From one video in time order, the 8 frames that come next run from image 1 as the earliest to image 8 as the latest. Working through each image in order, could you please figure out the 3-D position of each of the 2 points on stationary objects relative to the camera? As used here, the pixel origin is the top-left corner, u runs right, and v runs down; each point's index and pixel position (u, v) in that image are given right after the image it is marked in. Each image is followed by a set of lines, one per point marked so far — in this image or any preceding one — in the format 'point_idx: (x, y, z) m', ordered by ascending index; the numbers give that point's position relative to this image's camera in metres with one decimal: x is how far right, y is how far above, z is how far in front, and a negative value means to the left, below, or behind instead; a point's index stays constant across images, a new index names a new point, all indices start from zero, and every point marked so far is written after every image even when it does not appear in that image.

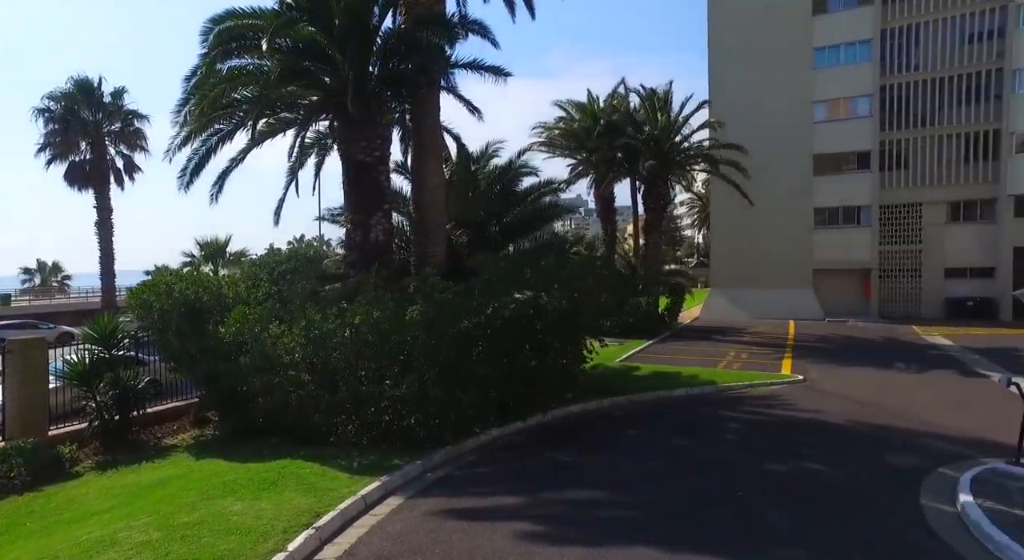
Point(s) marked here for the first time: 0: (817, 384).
0: (+7.9, -2.7, +15.7) m
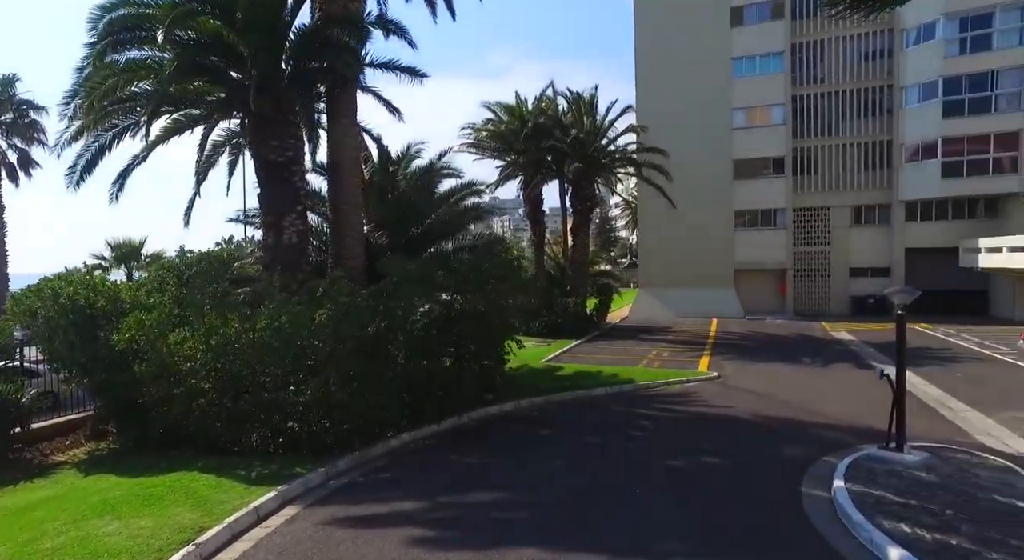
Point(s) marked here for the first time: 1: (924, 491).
0: (+5.8, -2.7, +16.4) m
1: (+4.8, -2.5, +7.1) m
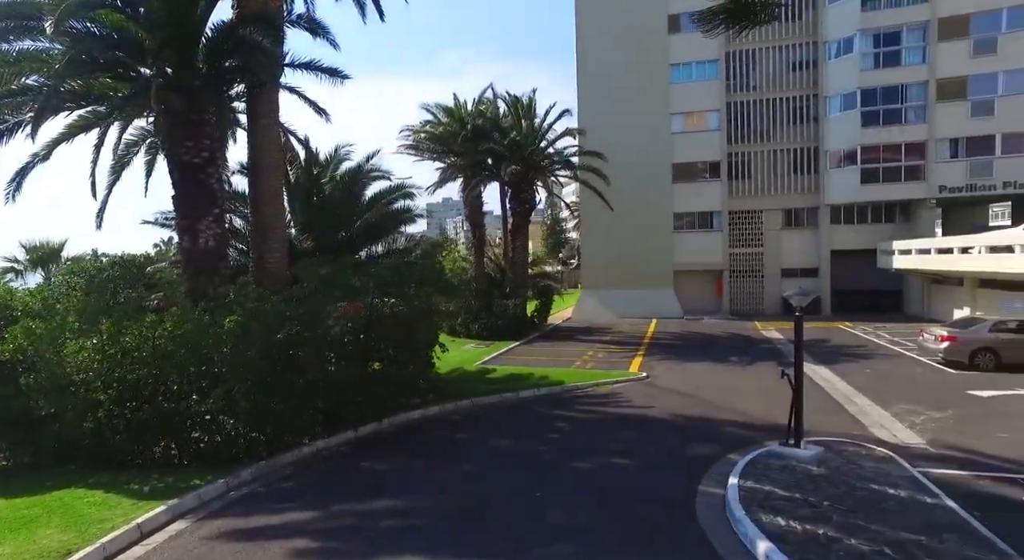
0: (+4.0, -2.7, +16.8) m
1: (+3.7, -2.6, +7.5) m
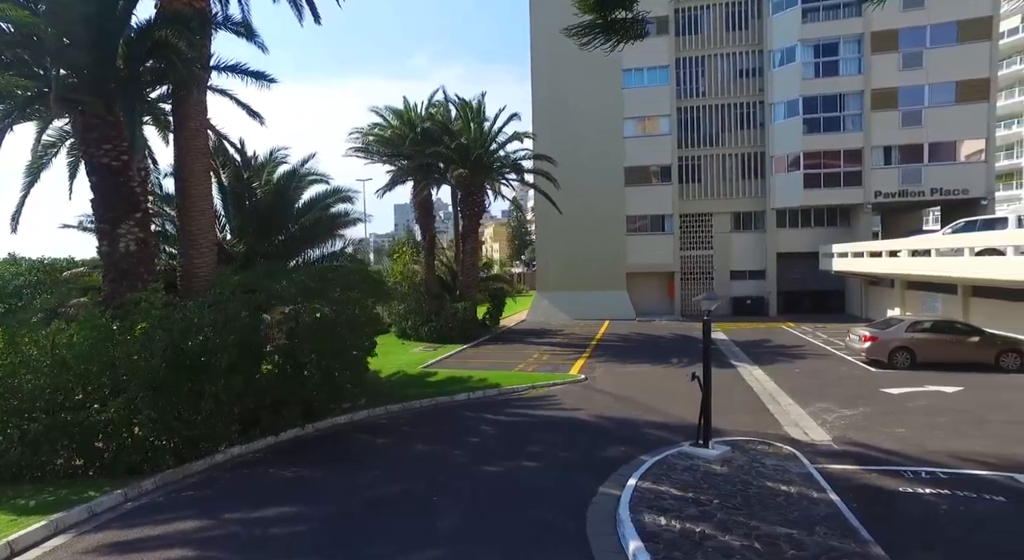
0: (+2.3, -2.8, +17.1) m
1: (+2.5, -2.6, +7.7) m
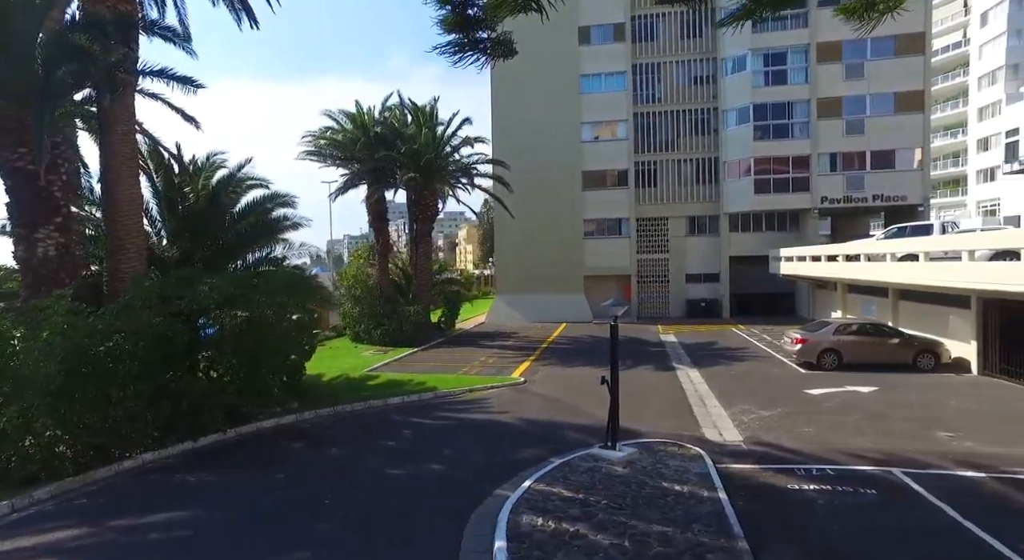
0: (+0.5, -2.9, +17.3) m
1: (+1.1, -2.7, +8.0) m
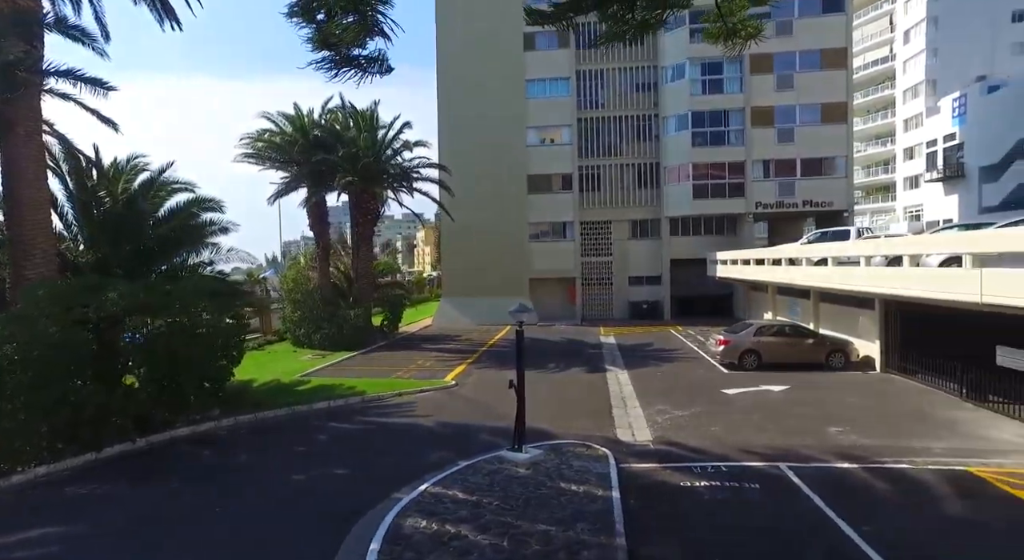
0: (-1.4, -3.1, +17.5) m
1: (-0.2, -2.8, +8.2) m
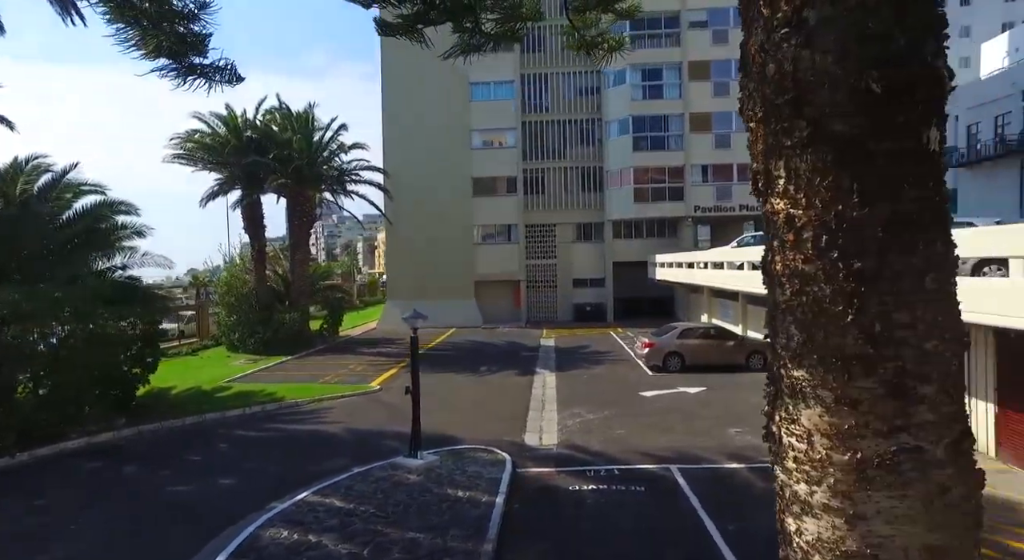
0: (-3.6, -3.2, +17.4) m
1: (-1.8, -2.9, +8.2) m
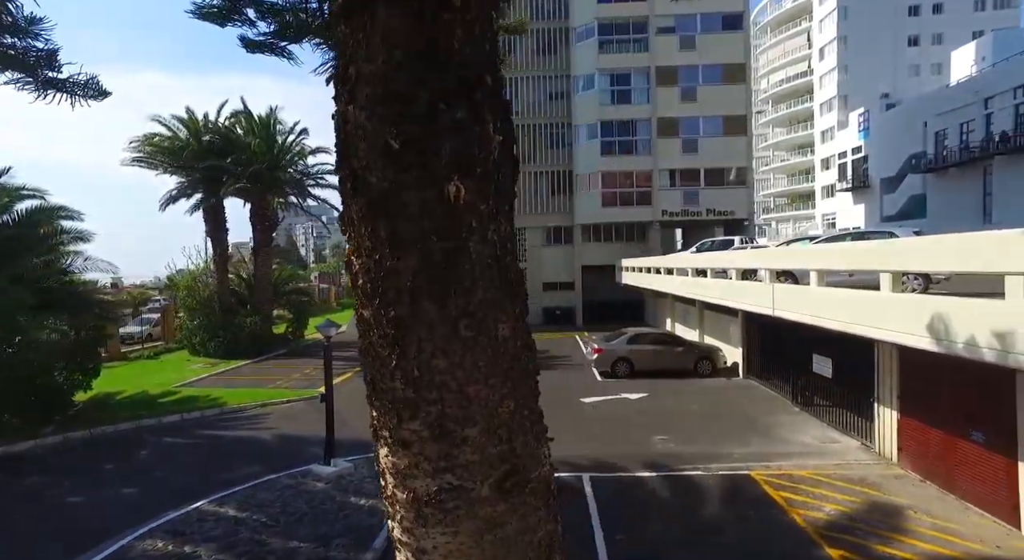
0: (-5.1, -3.3, +17.4) m
1: (-3.2, -3.1, +8.3) m
